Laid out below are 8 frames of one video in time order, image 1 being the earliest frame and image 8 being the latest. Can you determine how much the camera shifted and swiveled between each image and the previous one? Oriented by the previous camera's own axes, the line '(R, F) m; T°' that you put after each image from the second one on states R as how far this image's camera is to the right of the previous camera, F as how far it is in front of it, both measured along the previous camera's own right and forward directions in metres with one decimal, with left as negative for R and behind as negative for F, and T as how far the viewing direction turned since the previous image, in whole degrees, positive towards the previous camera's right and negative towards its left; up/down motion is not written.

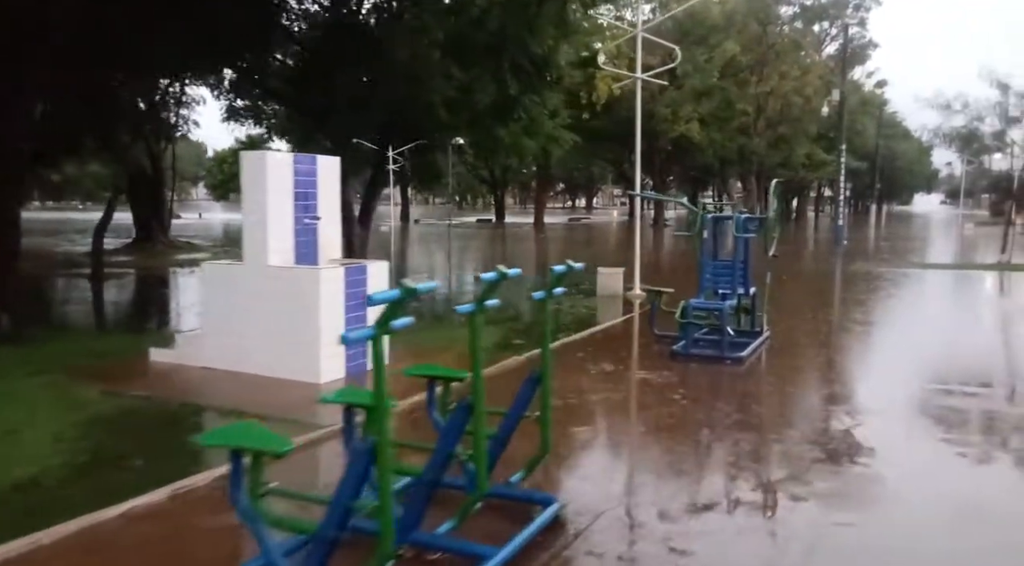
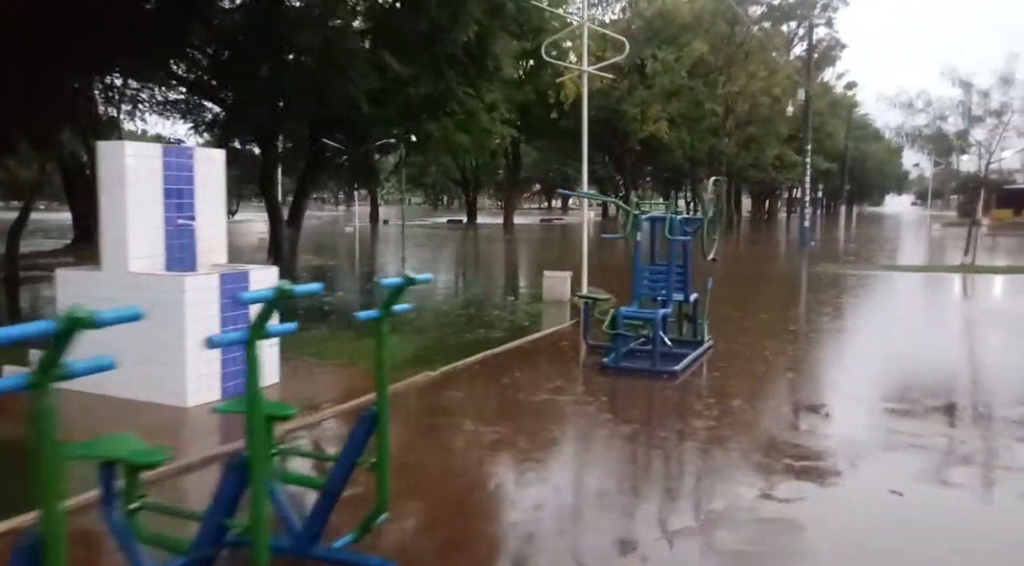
(+0.4, +0.5) m; +2°
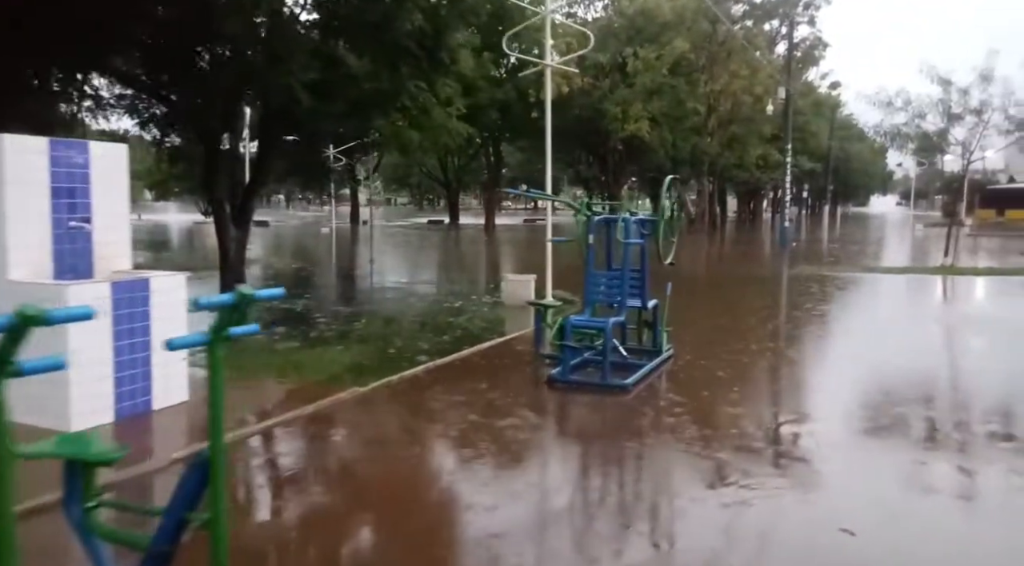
(+0.3, +0.3) m; +1°
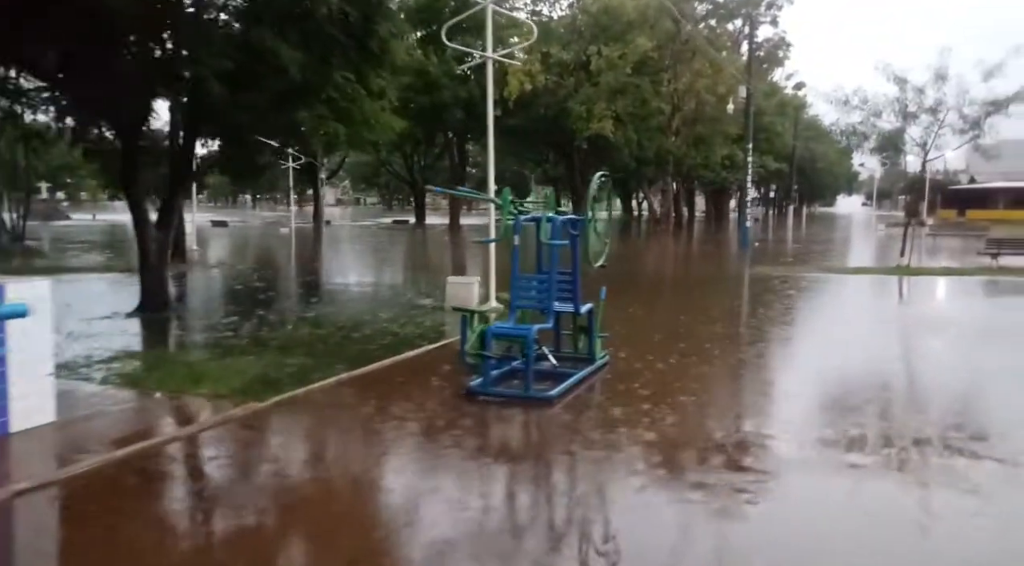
(+0.3, +0.3) m; +2°
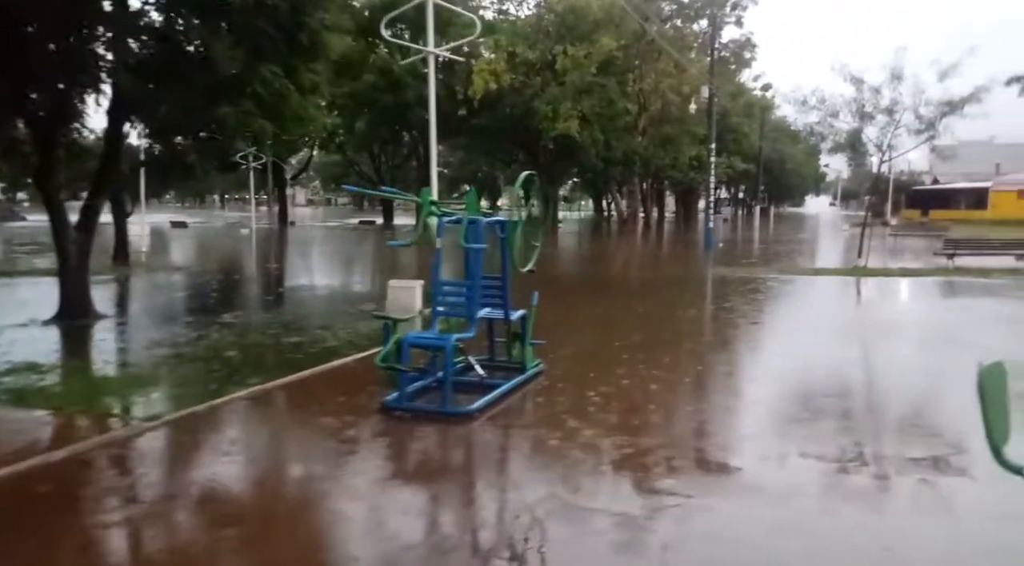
(+0.3, +0.2) m; +2°
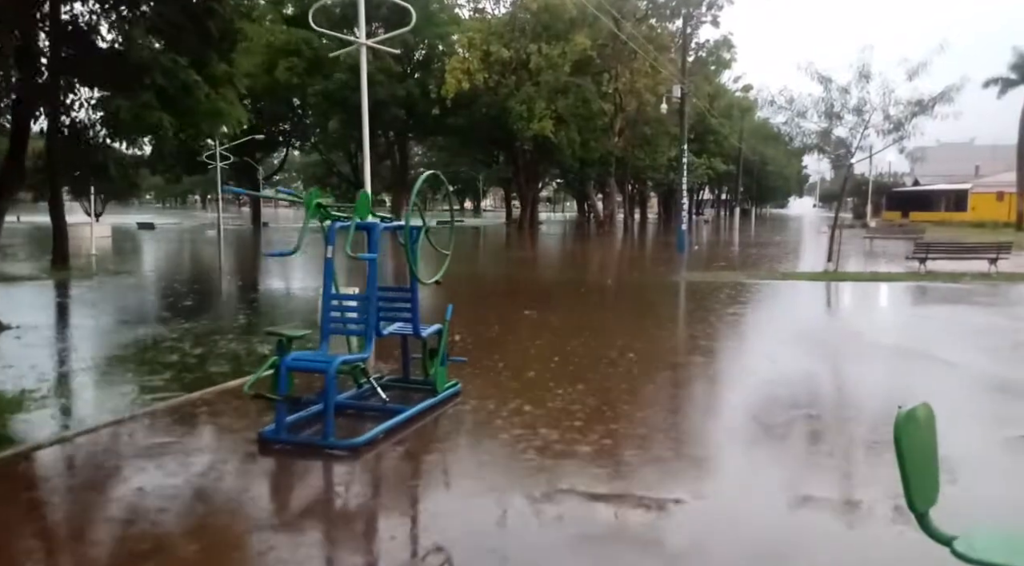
(+0.4, +0.4) m; +1°
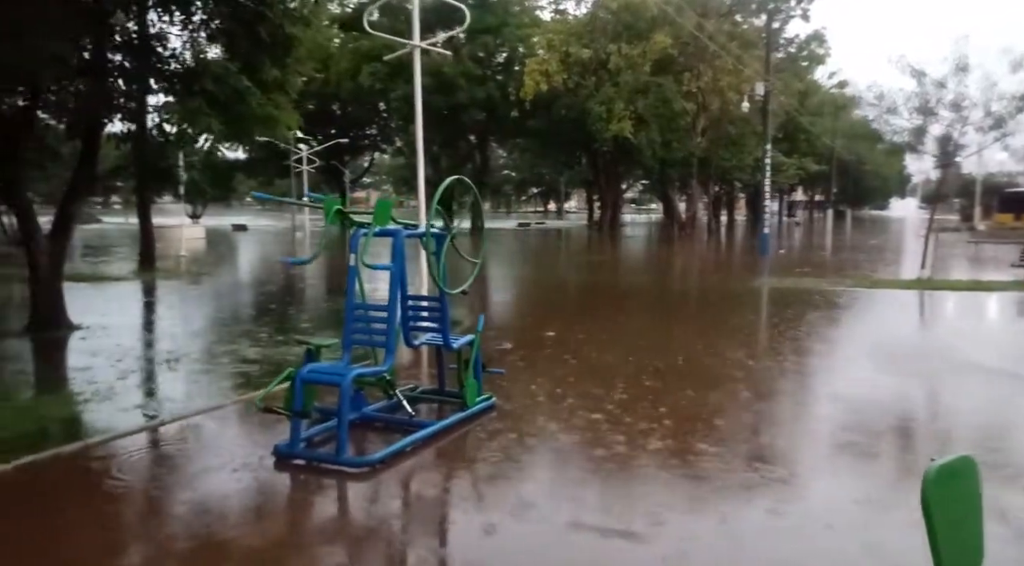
(+0.3, +0.3) m; -6°
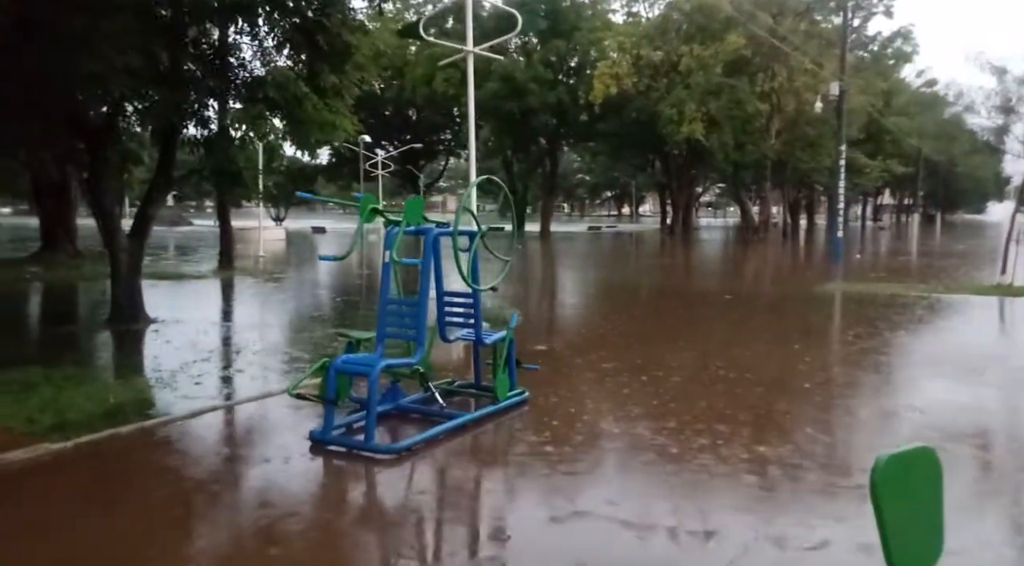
(+0.2, 0.0) m; -5°
